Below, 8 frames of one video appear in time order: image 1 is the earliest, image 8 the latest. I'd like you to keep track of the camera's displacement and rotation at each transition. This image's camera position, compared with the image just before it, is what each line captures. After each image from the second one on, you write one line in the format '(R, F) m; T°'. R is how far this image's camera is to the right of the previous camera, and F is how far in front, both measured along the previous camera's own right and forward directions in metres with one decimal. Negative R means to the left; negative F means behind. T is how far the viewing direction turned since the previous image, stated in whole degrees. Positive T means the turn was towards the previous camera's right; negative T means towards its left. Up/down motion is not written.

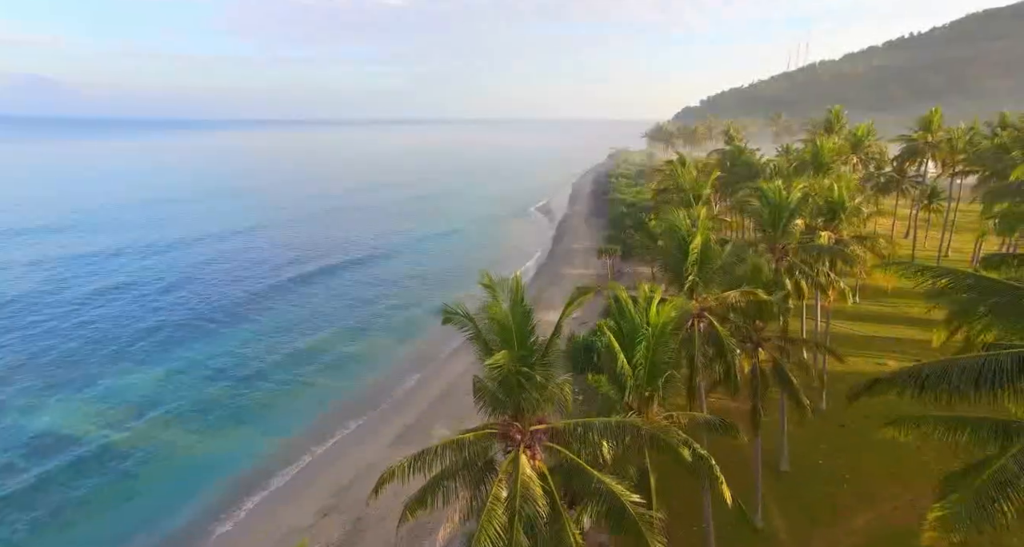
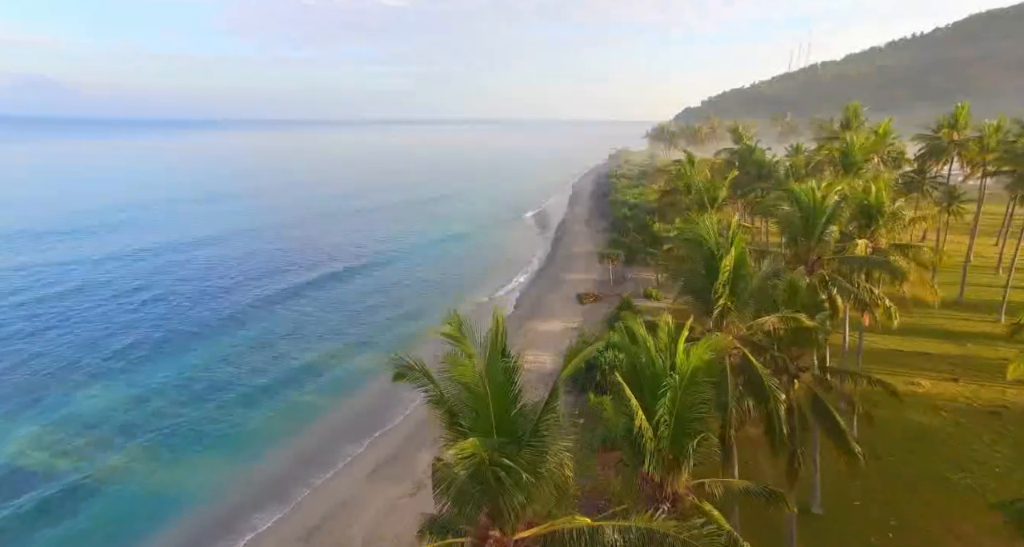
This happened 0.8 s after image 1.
(+0.2, +2.6) m; 0°
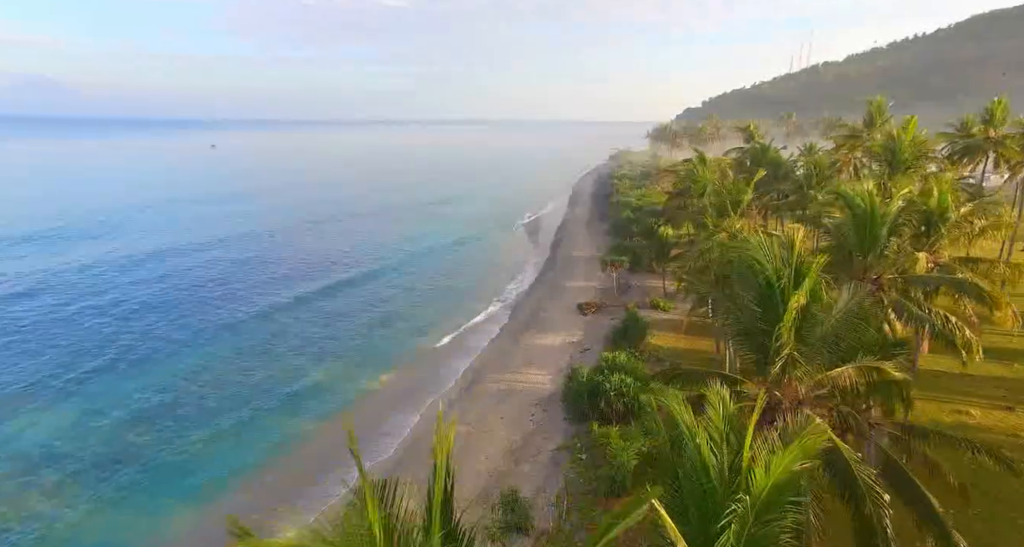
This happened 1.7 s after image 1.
(+0.3, +3.1) m; 0°
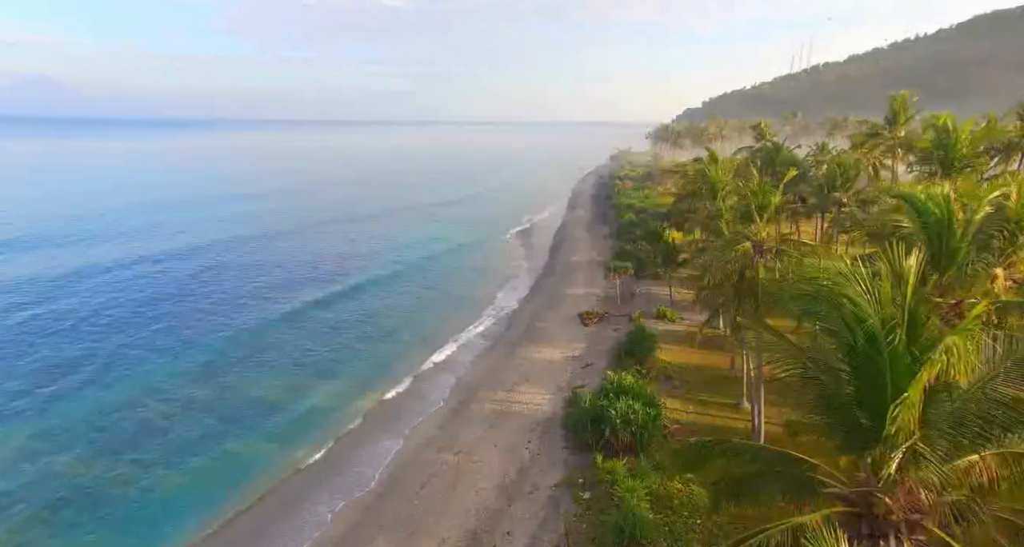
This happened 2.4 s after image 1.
(+0.2, +2.6) m; 0°
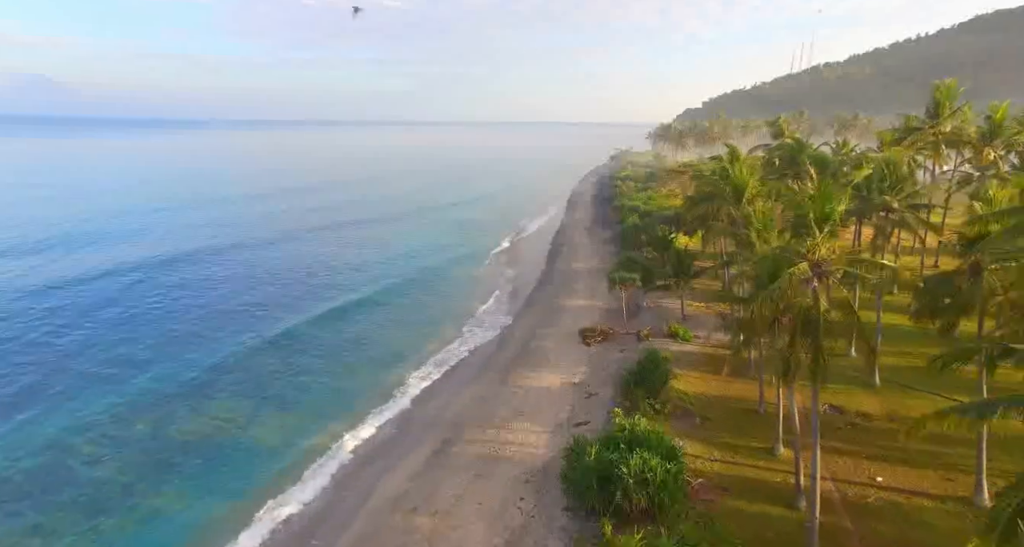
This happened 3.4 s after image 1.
(+0.4, +4.1) m; 0°
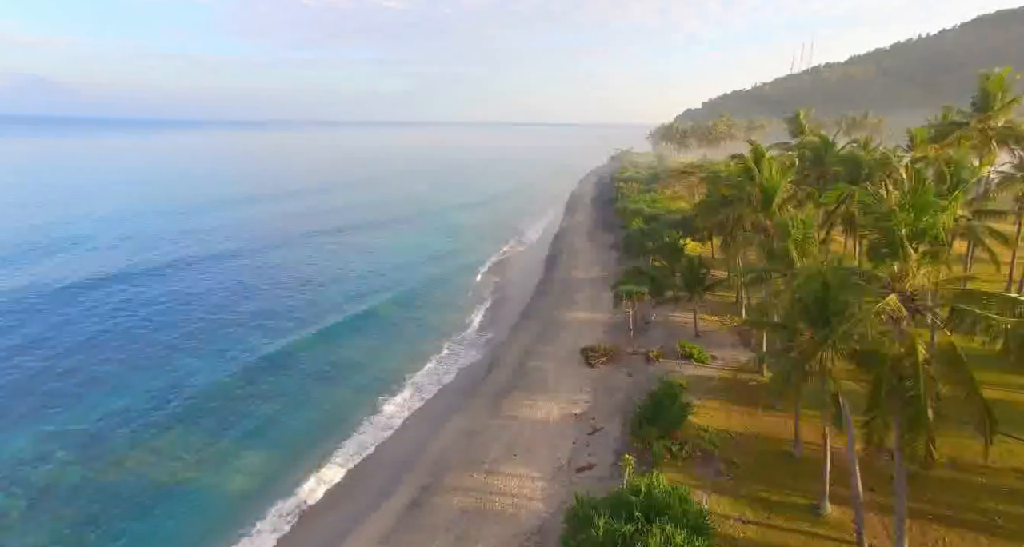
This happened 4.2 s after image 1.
(+0.3, +3.5) m; 0°
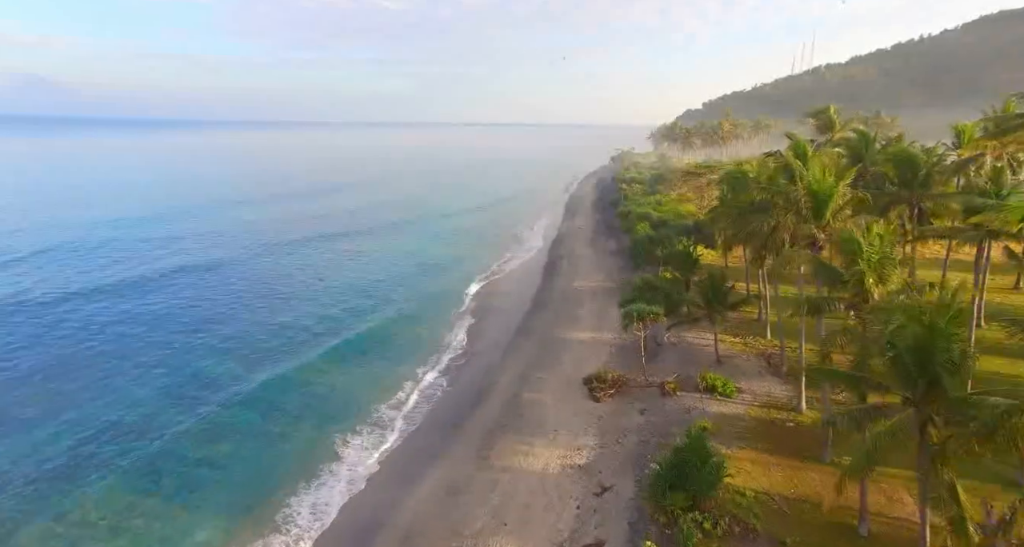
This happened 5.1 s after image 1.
(+0.3, +4.2) m; 0°
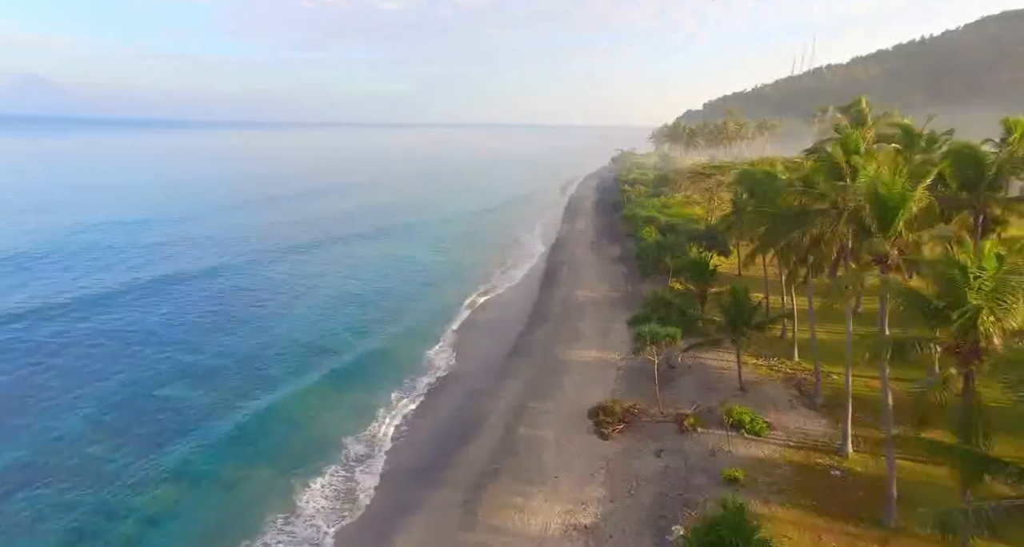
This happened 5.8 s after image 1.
(+0.2, +3.5) m; 0°
